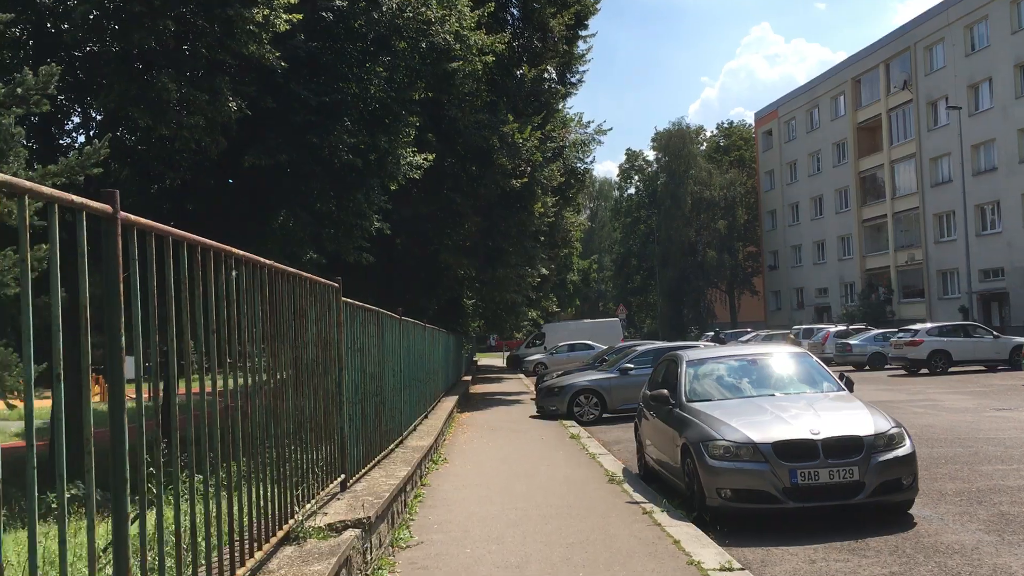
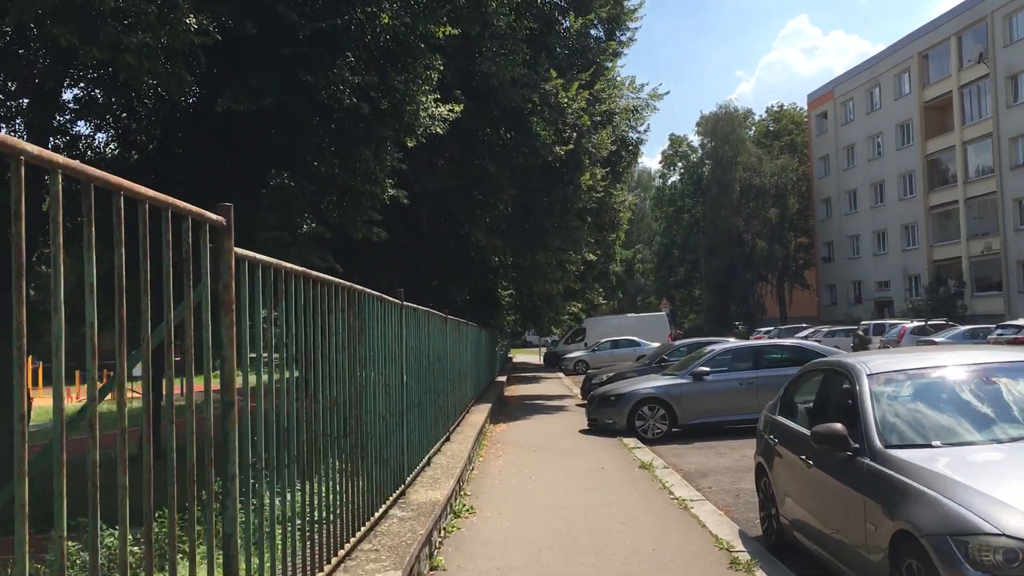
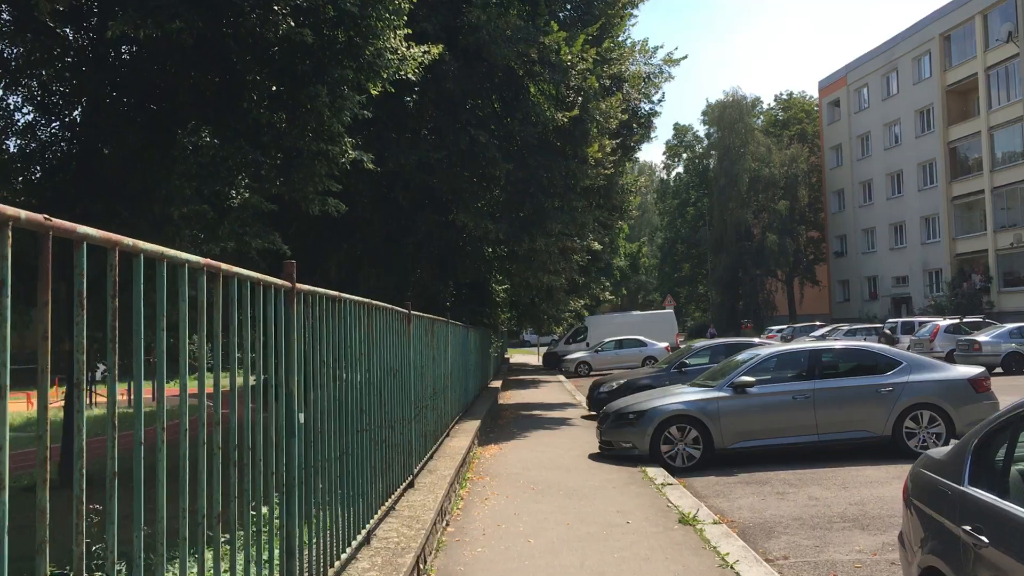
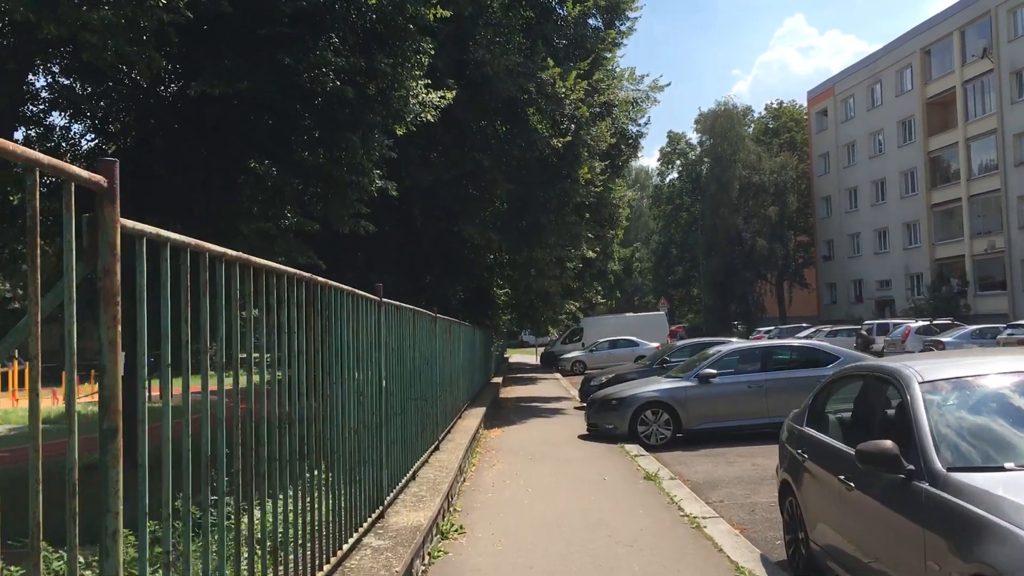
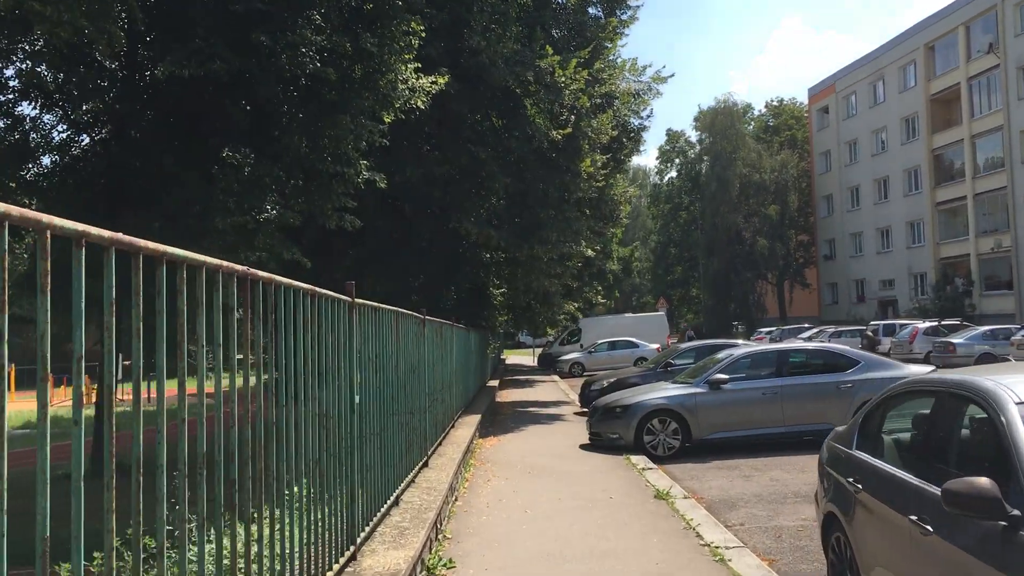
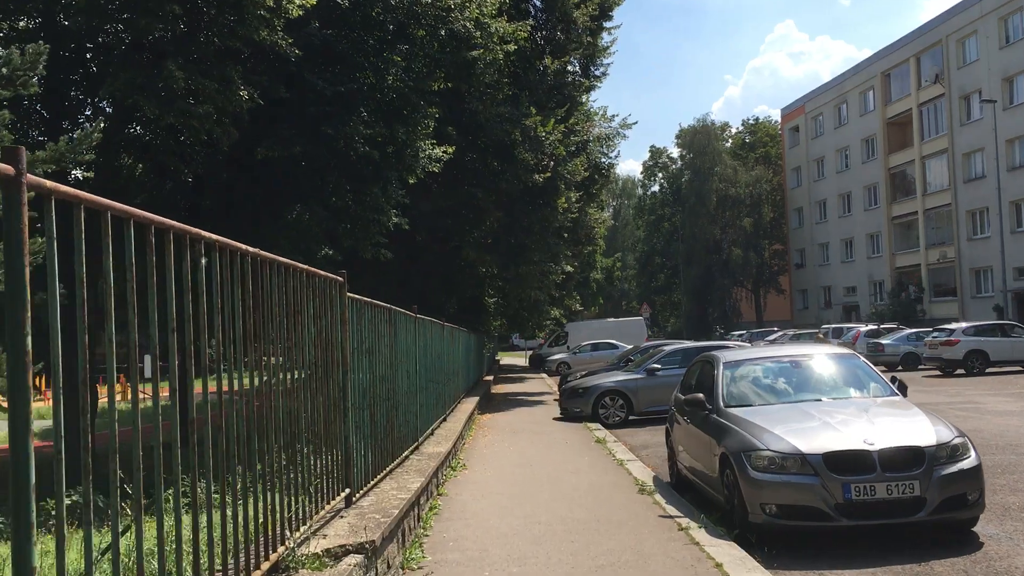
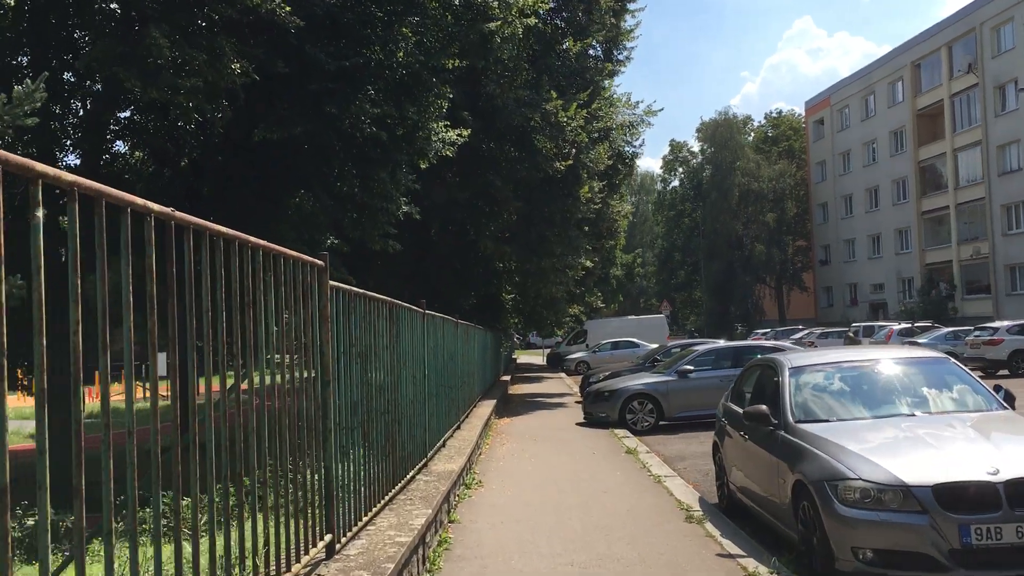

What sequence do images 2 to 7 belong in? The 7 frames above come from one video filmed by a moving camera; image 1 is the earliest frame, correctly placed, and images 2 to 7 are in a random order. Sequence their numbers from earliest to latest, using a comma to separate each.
6, 7, 2, 4, 5, 3
